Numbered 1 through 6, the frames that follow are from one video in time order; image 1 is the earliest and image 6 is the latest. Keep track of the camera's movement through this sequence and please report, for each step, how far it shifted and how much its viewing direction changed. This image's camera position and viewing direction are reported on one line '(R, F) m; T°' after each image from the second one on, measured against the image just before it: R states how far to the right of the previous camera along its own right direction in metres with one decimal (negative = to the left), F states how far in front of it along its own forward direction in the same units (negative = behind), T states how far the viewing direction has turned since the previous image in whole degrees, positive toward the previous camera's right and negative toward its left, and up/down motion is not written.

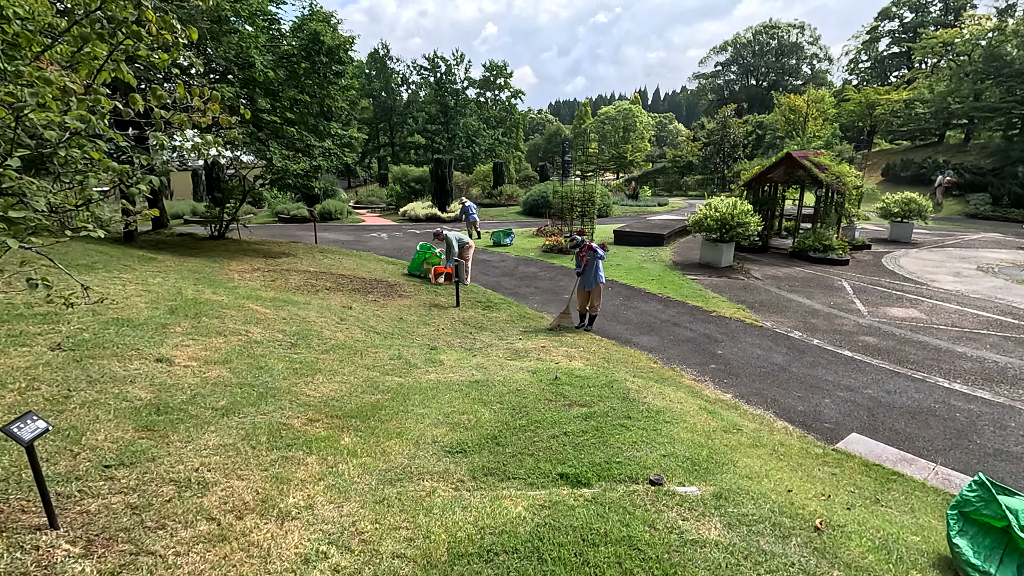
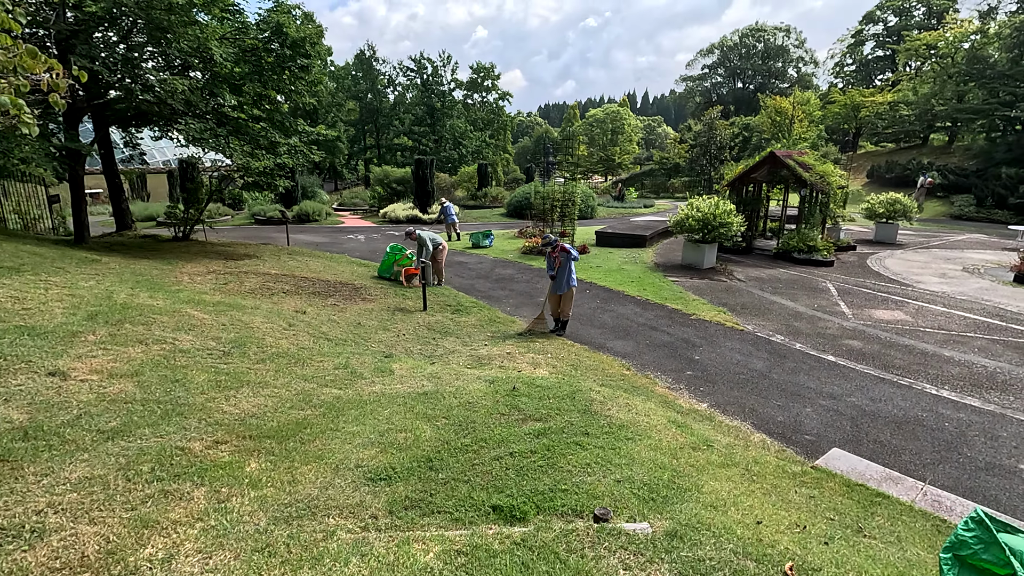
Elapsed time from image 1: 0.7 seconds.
(+0.3, +0.4) m; +1°
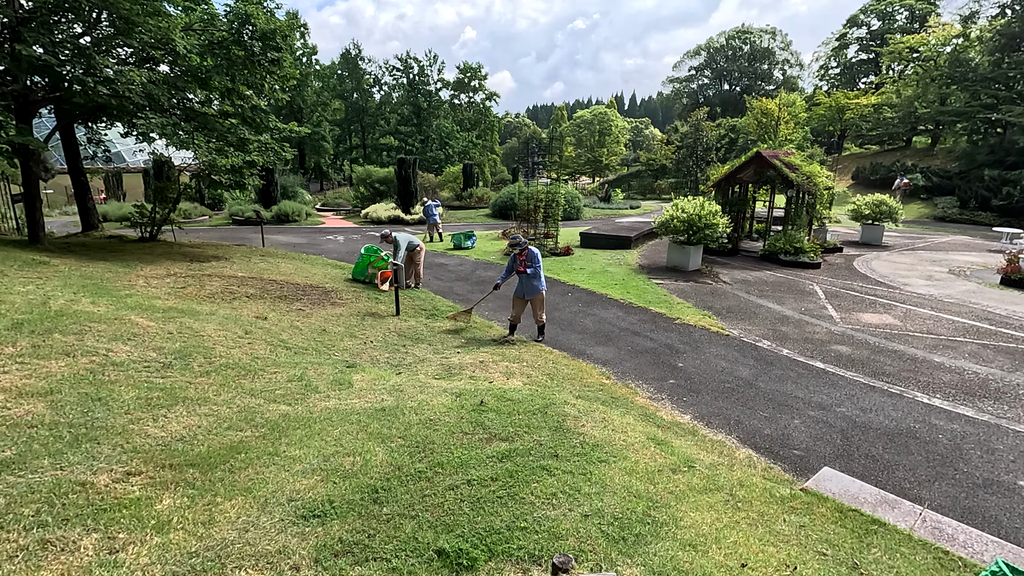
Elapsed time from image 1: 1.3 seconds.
(+0.2, +0.3) m; +1°
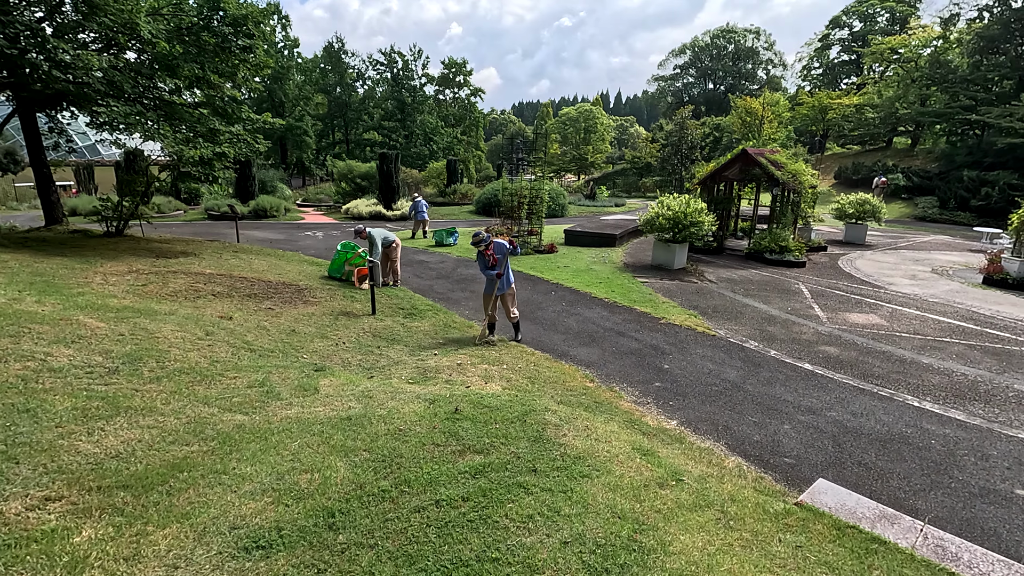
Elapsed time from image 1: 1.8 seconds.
(+0.1, +0.3) m; +2°
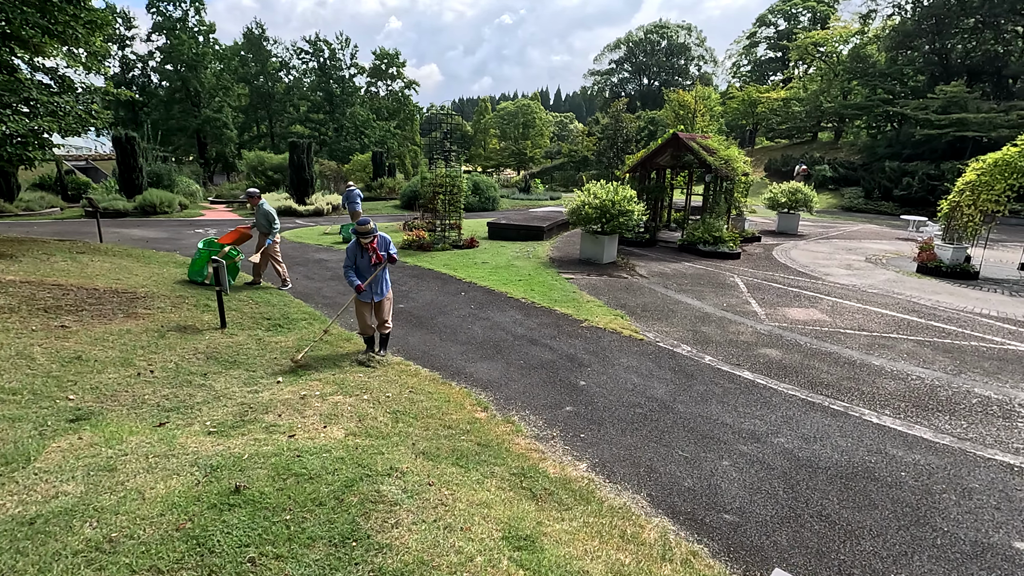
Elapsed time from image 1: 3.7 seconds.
(+0.6, +1.3) m; +6°
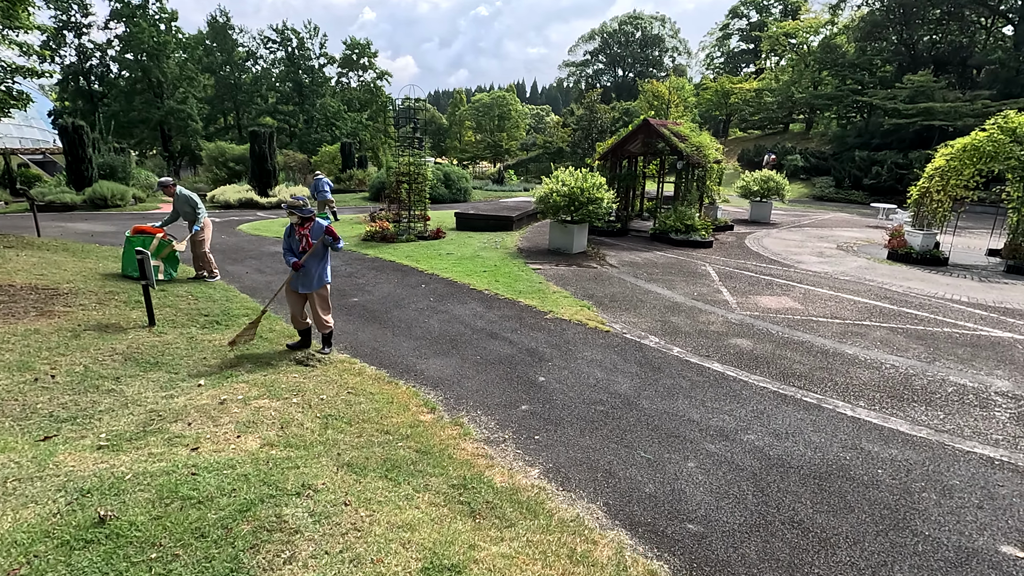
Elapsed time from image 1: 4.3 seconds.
(+0.2, +0.4) m; +2°
